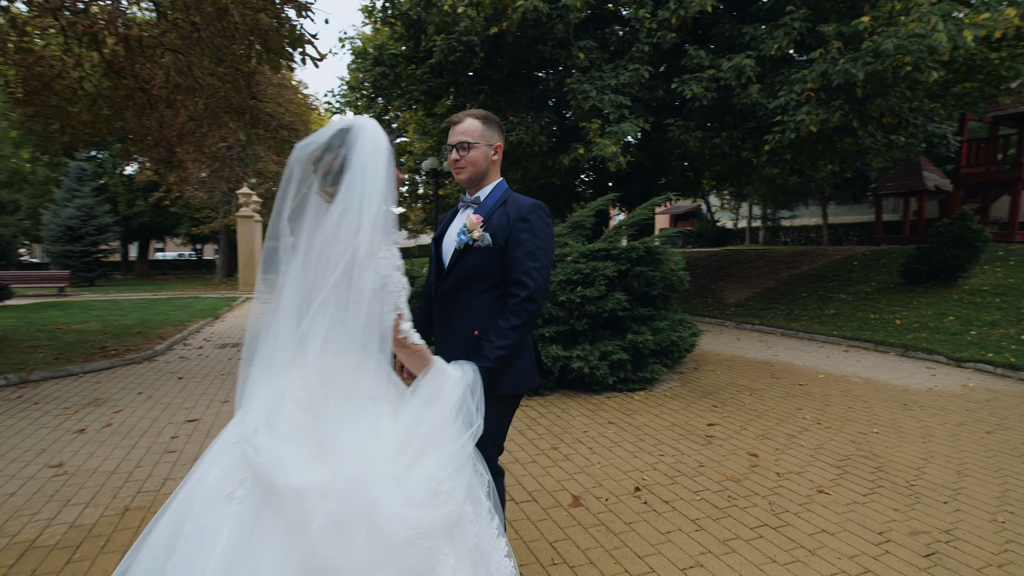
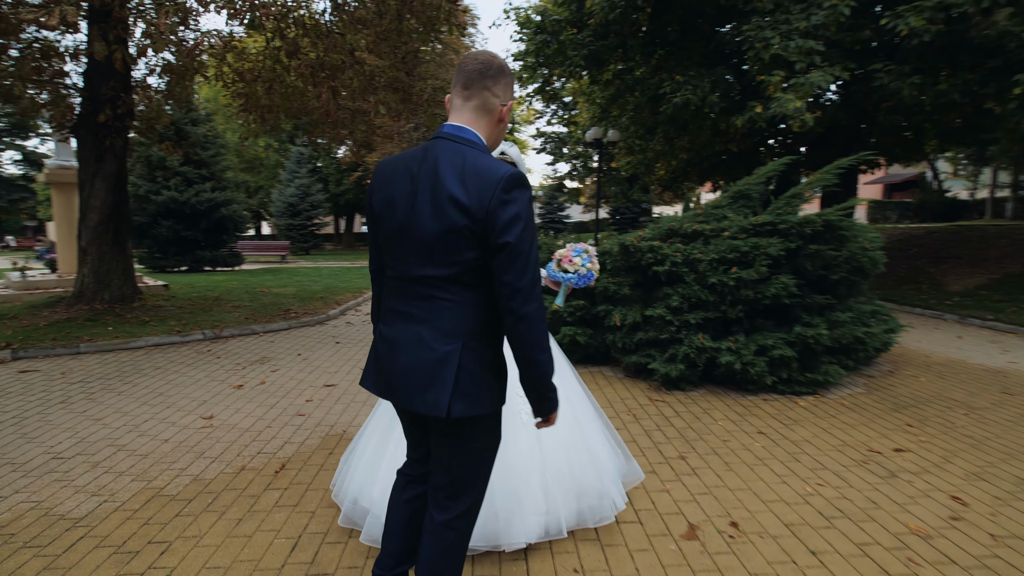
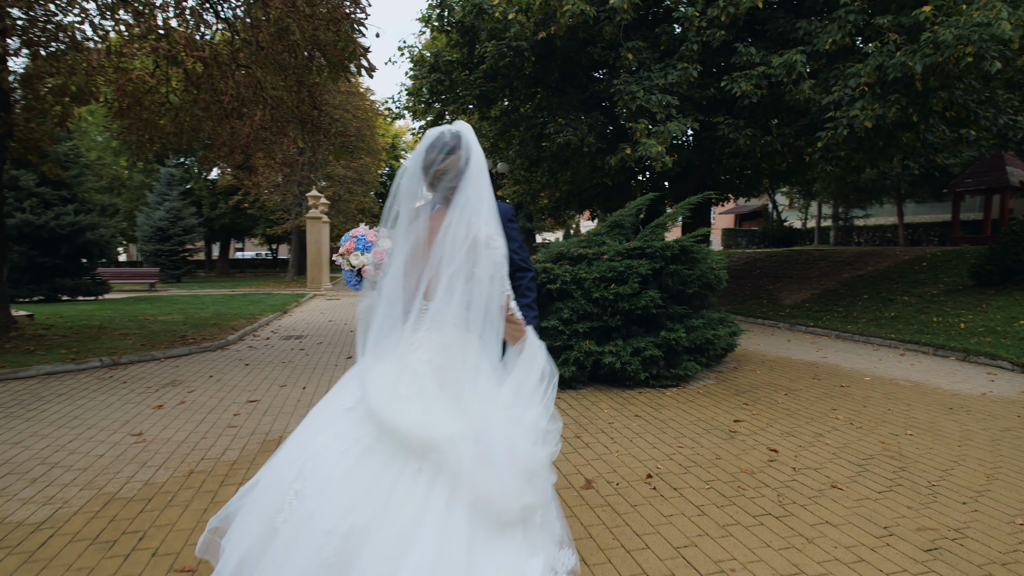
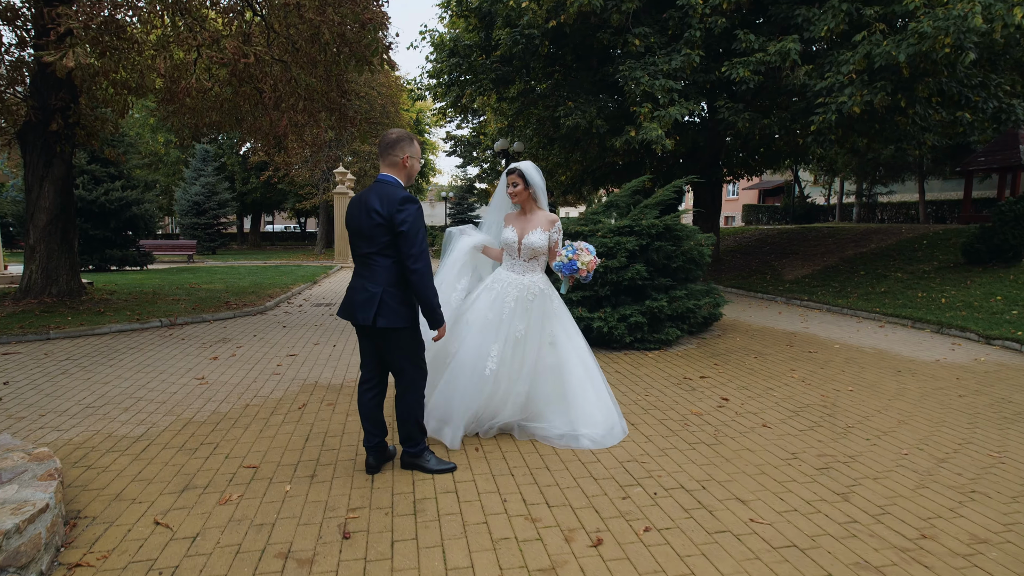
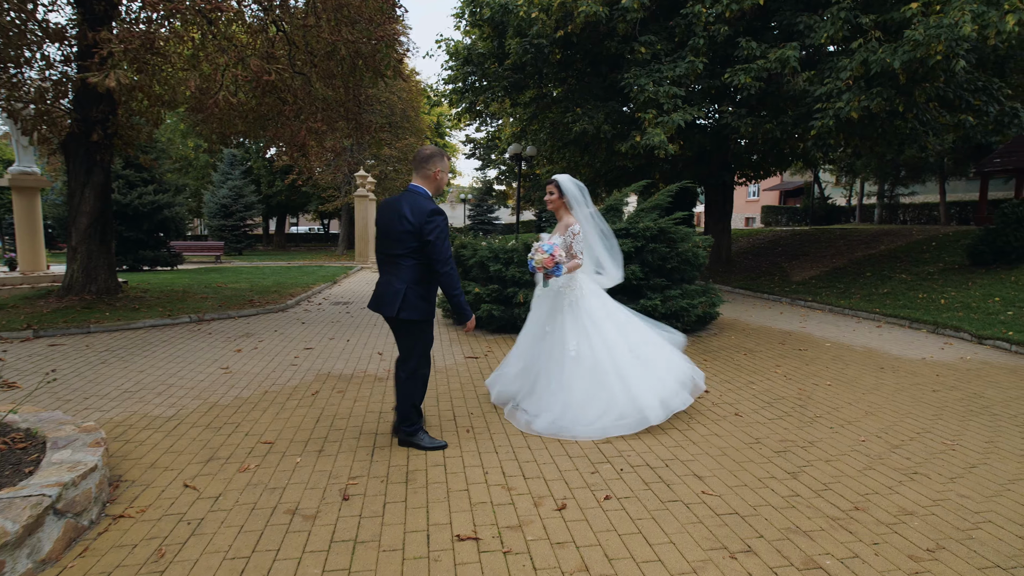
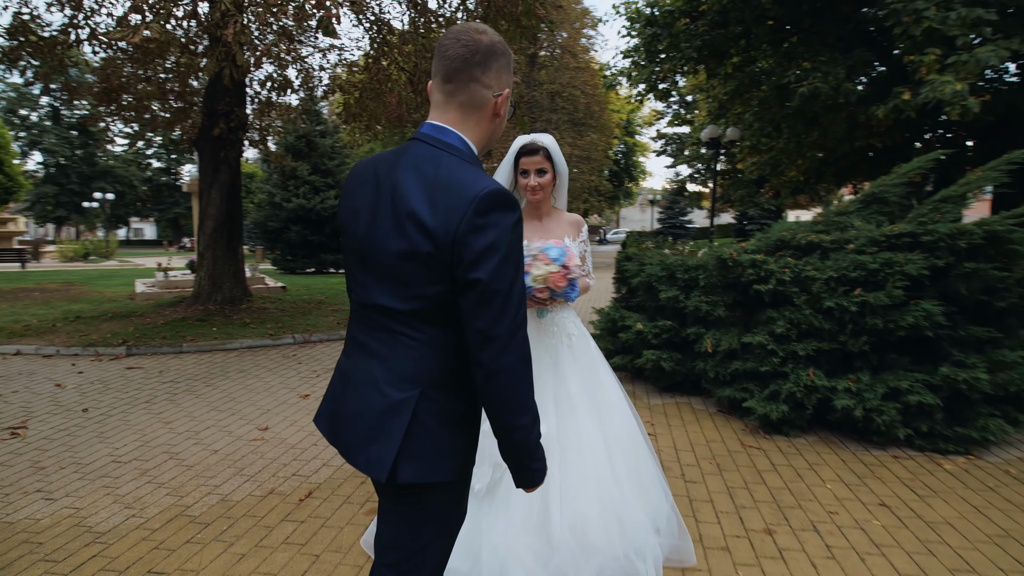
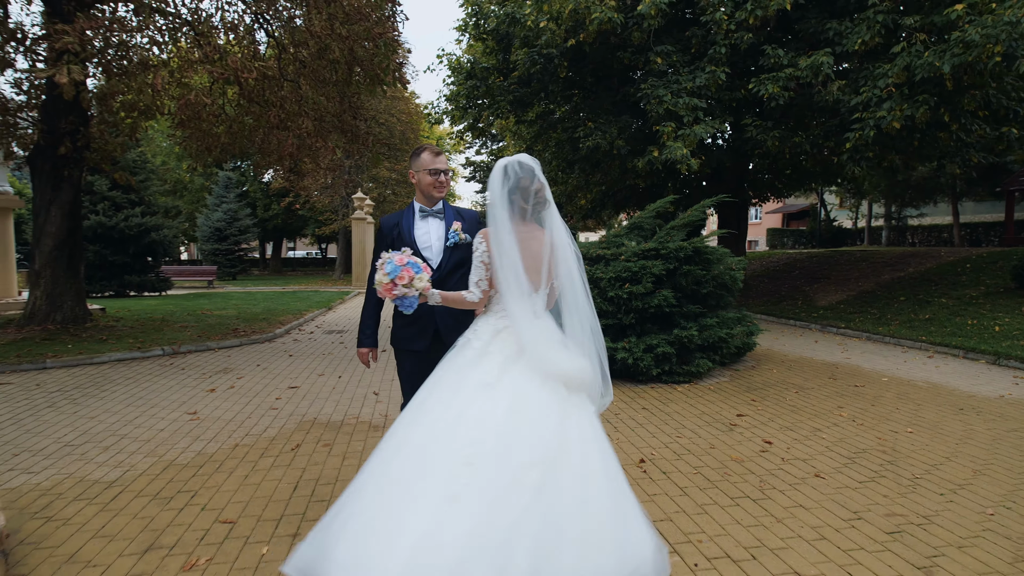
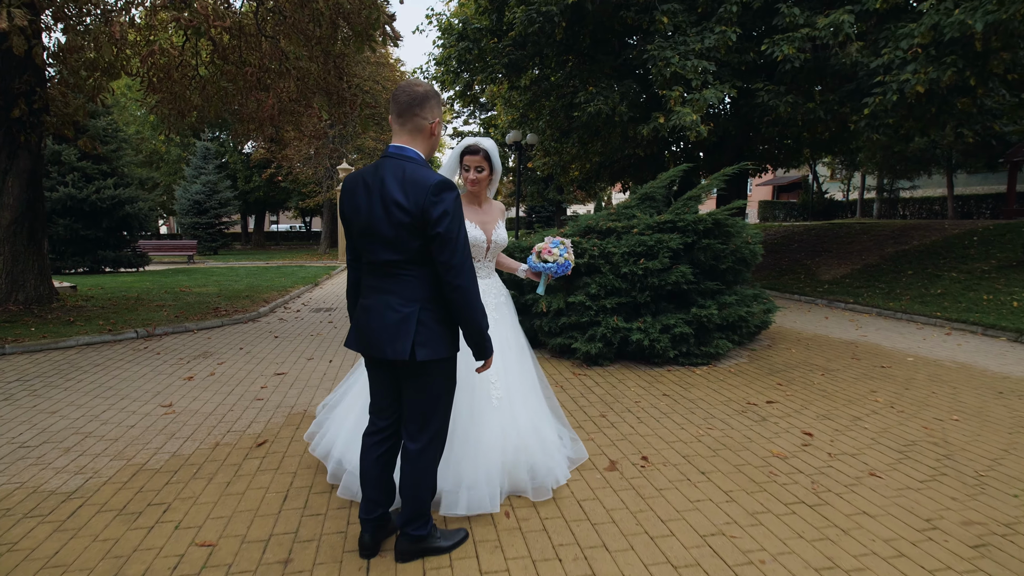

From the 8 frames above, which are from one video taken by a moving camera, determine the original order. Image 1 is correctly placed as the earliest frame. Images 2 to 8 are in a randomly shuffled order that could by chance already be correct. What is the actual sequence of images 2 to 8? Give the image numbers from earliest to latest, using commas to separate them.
3, 7, 5, 4, 8, 2, 6
